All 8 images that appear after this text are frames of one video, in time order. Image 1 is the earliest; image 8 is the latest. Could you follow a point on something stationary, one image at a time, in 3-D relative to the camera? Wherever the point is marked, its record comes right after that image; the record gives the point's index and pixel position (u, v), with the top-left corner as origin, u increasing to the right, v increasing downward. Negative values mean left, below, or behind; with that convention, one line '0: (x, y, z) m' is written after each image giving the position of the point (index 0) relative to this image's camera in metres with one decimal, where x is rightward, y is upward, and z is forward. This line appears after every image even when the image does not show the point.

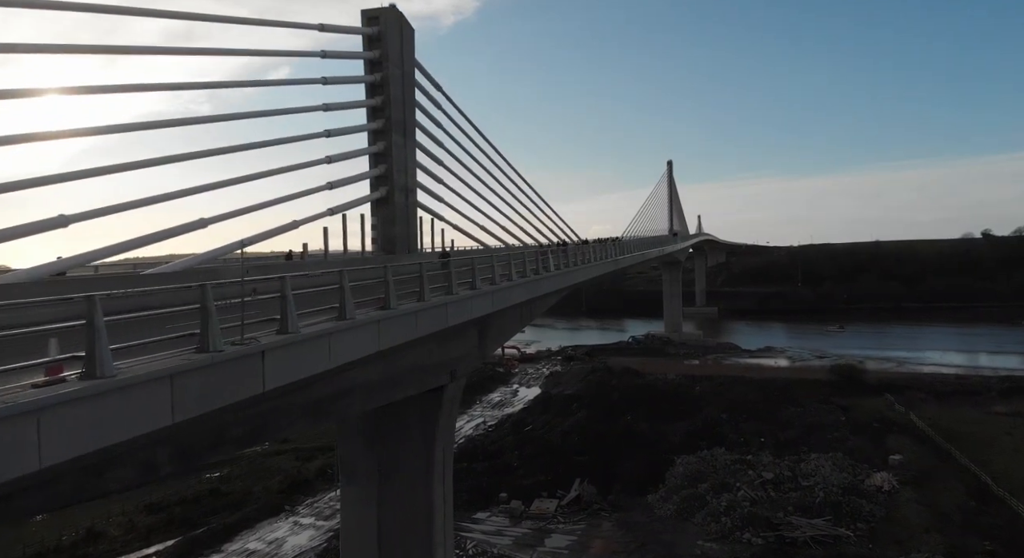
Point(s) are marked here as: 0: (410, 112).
0: (-1.8, +3.0, +11.1) m
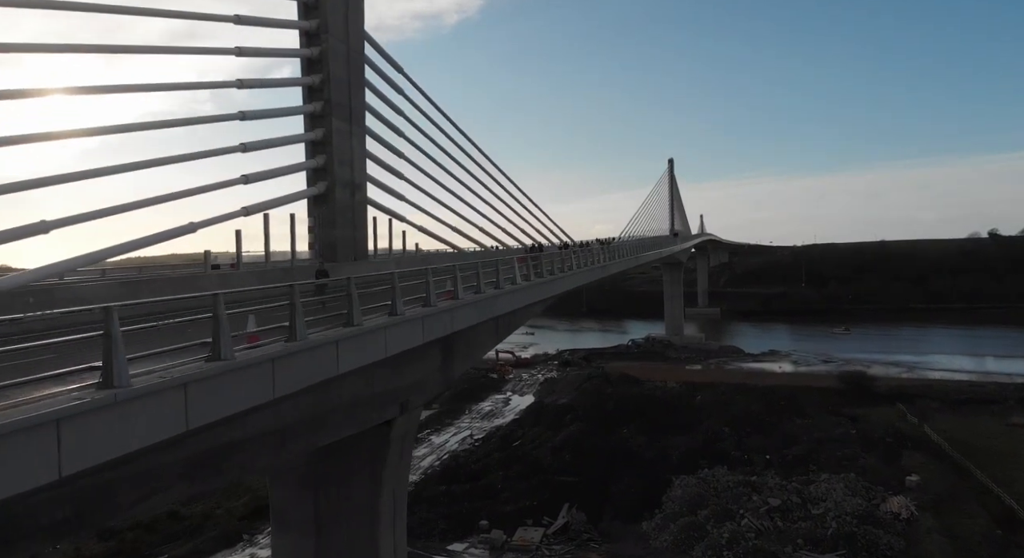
0: (-2.3, +2.8, +9.4) m
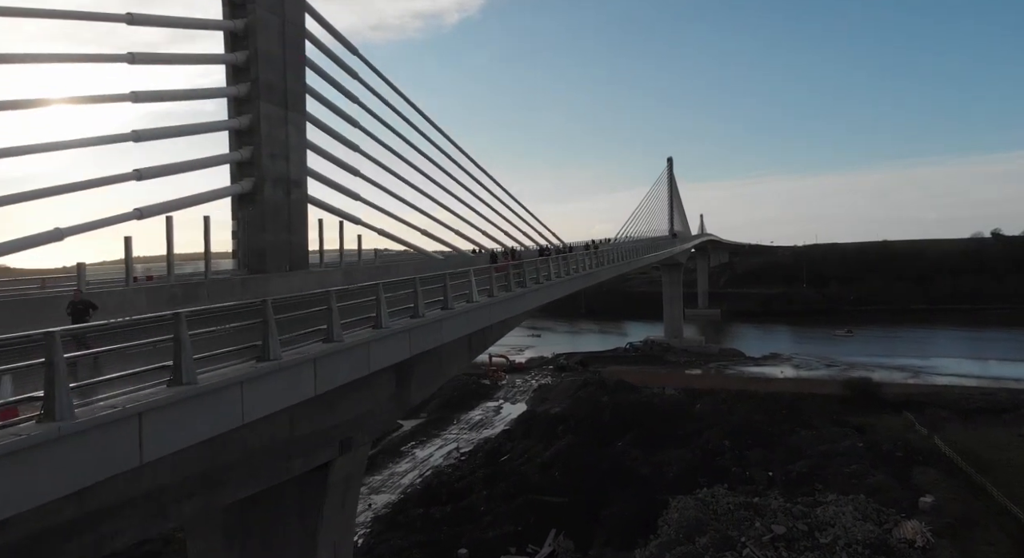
0: (-2.8, +2.6, +8.1) m
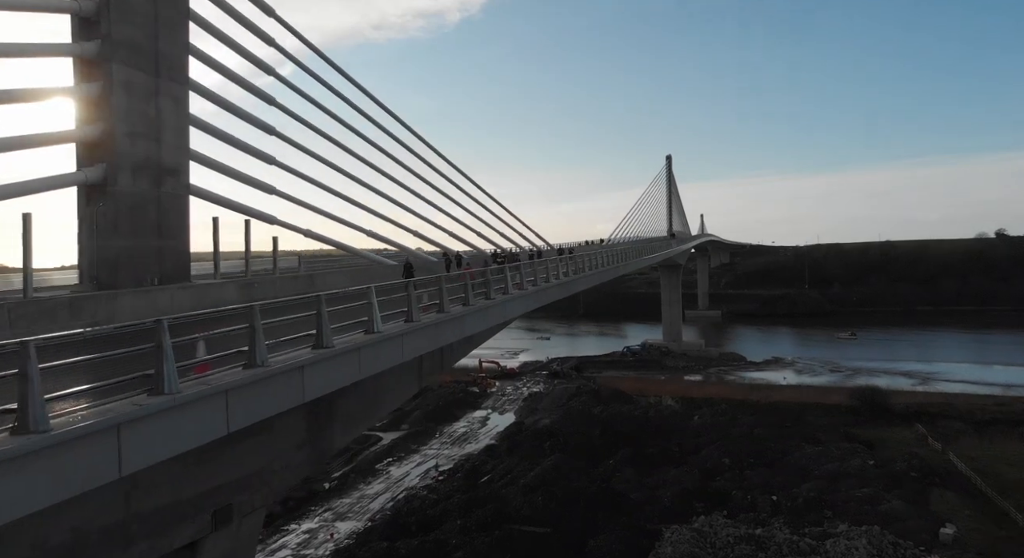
0: (-3.4, +2.4, +6.3) m
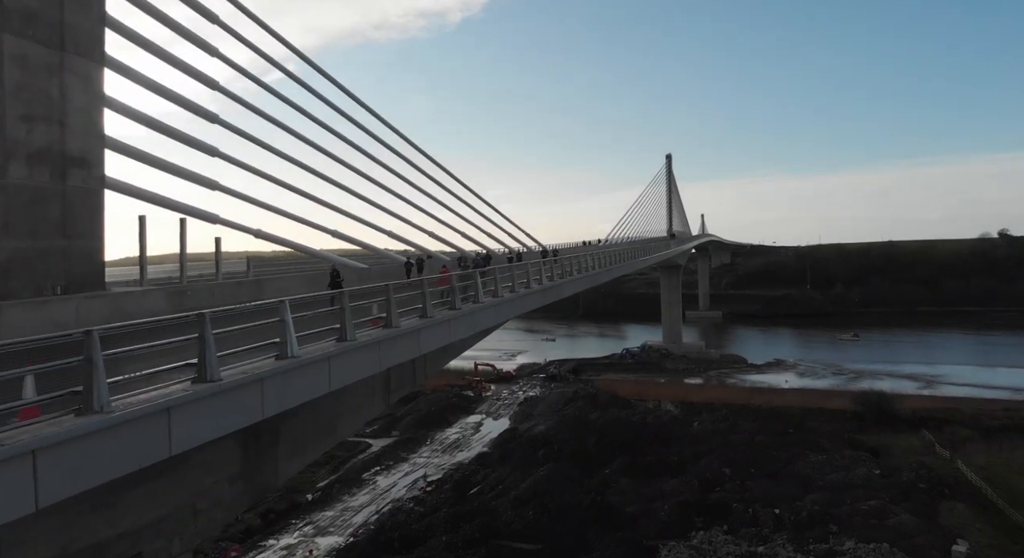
0: (-3.7, +2.4, +5.5) m
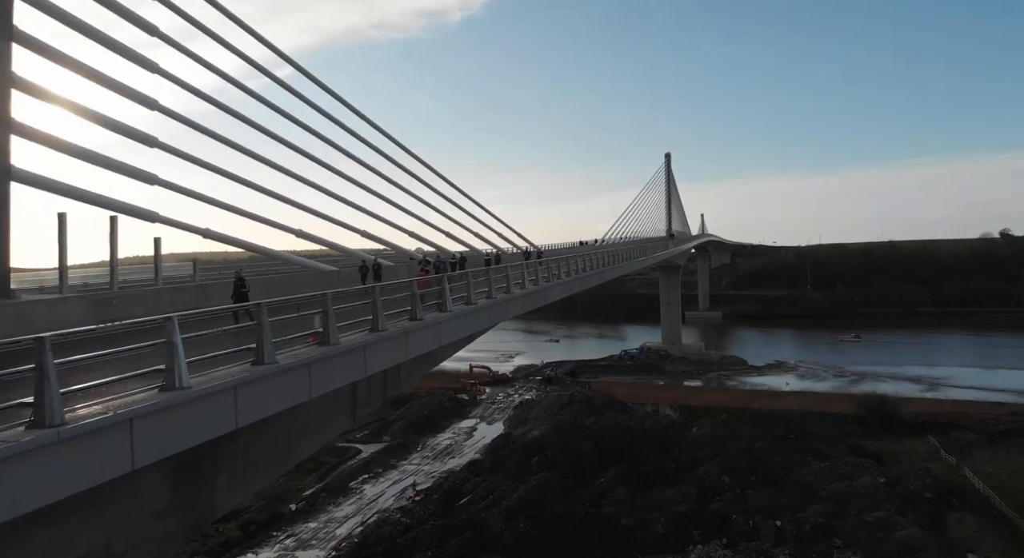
0: (-3.9, +2.3, +4.8) m
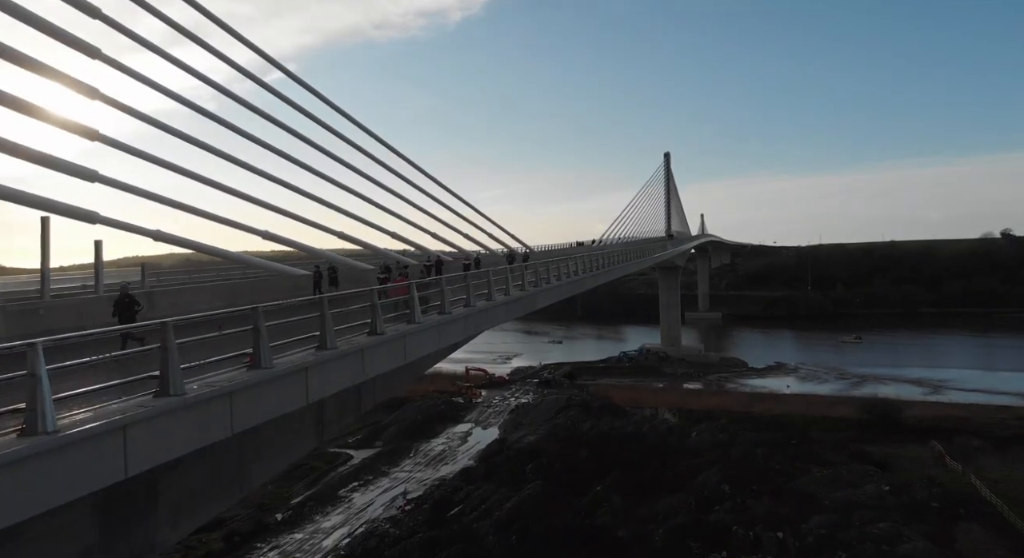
0: (-4.2, +2.2, +4.2) m
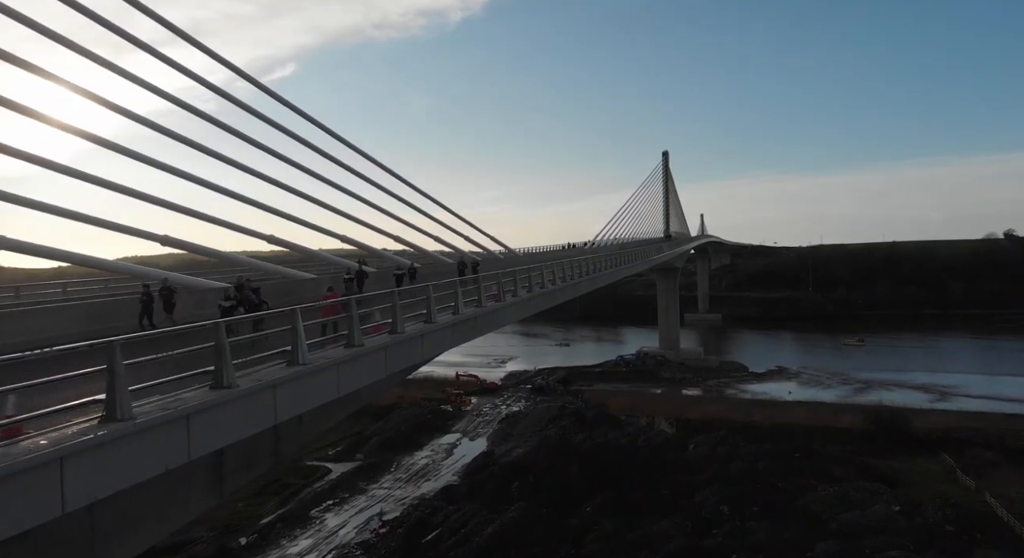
0: (-4.6, +2.1, +2.8) m
